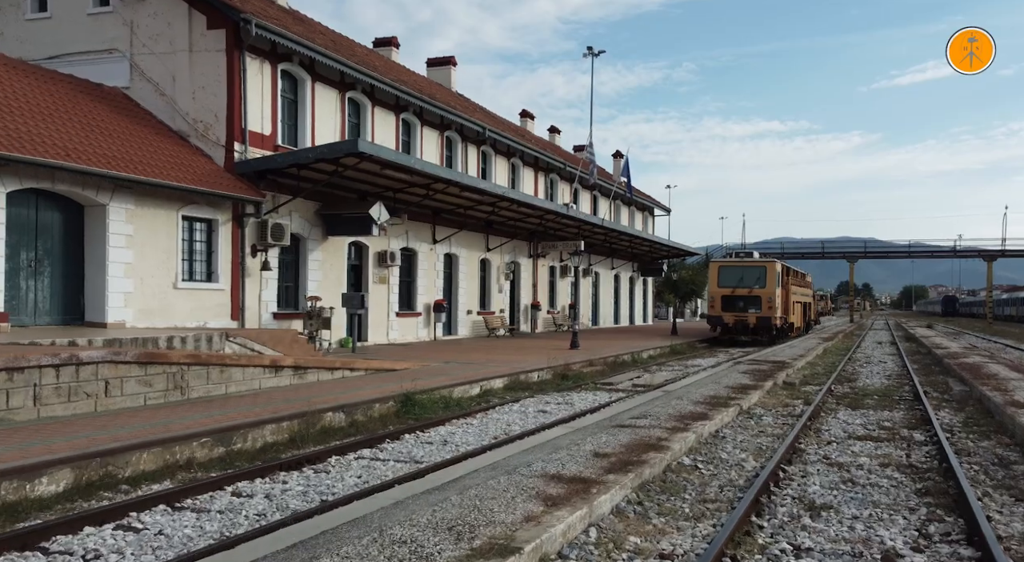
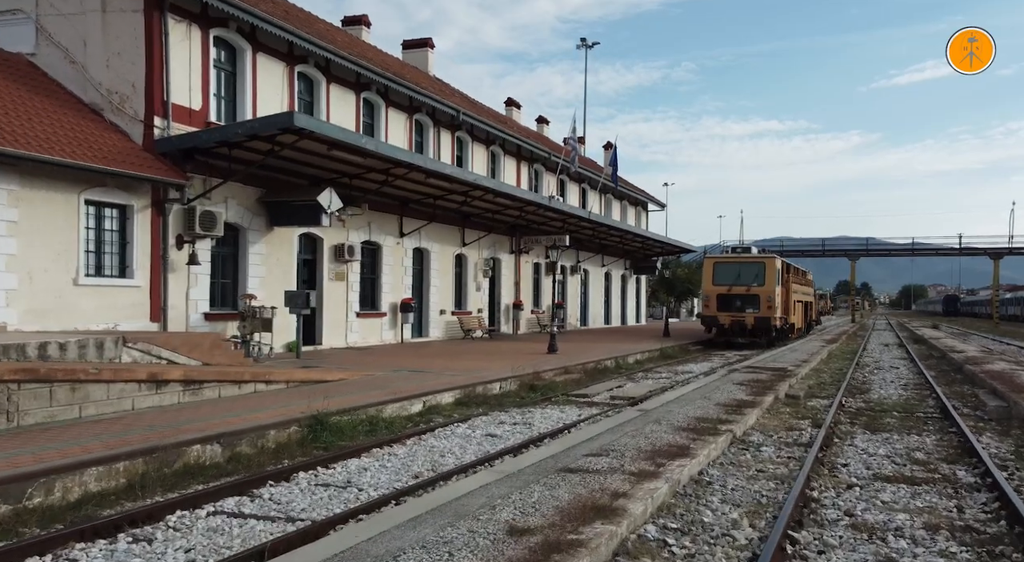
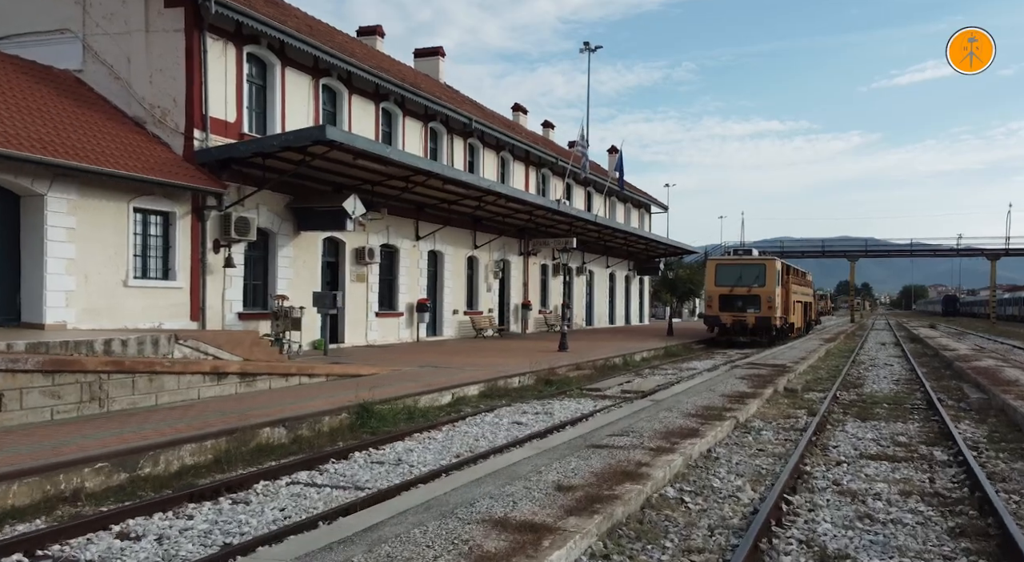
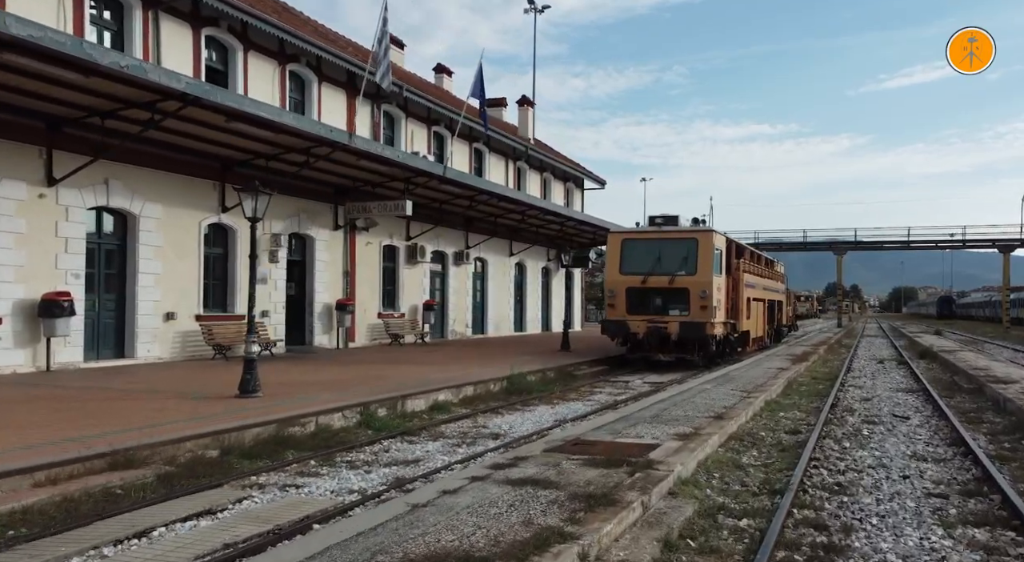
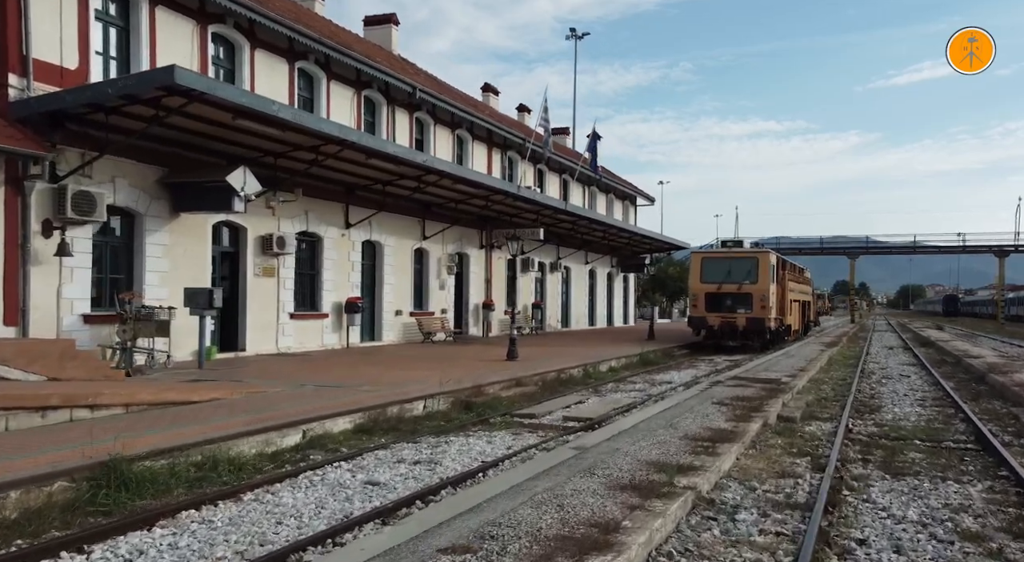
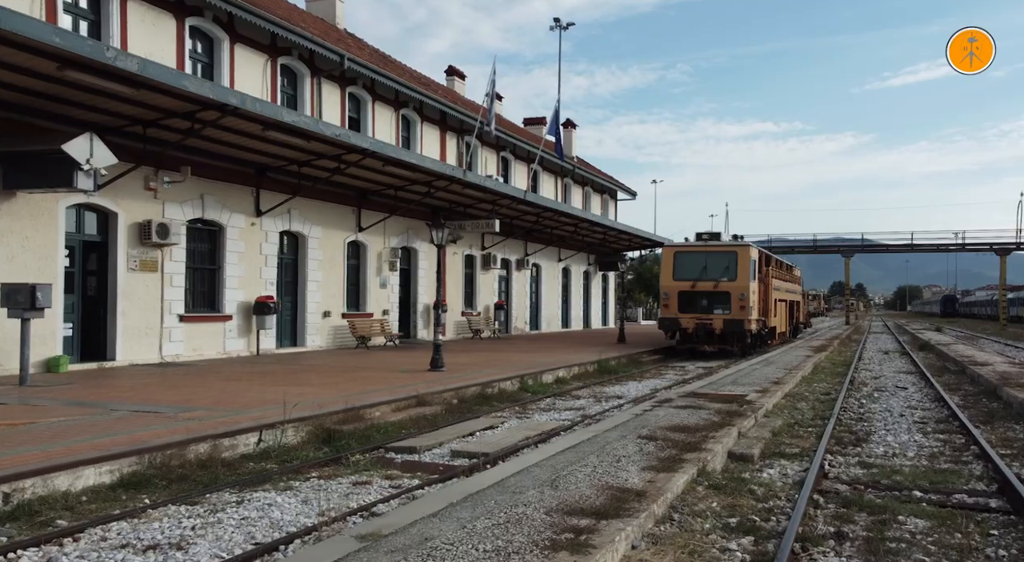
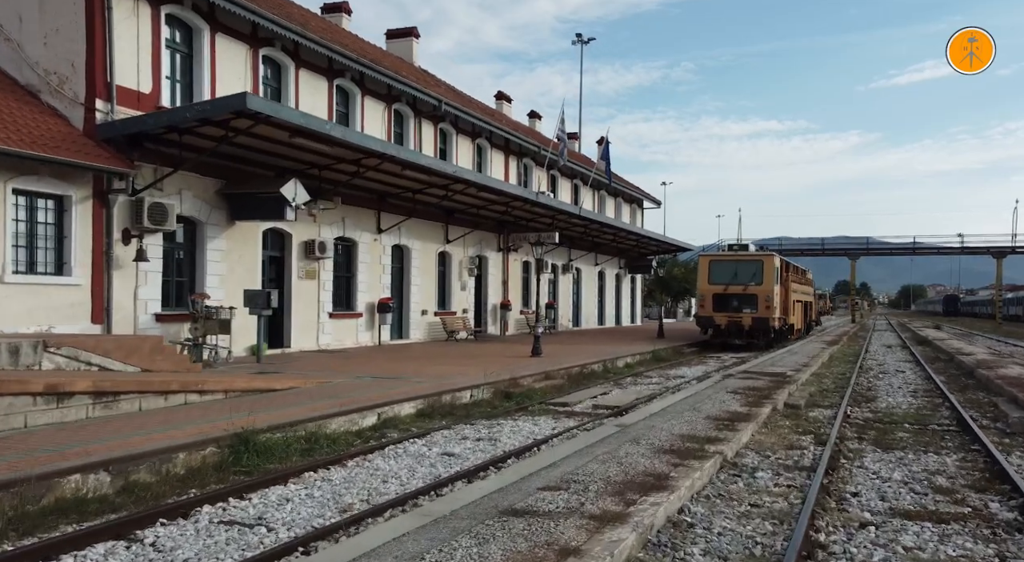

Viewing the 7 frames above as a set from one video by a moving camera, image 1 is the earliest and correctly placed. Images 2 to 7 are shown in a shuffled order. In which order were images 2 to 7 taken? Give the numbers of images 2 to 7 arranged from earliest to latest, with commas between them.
3, 2, 7, 5, 6, 4
